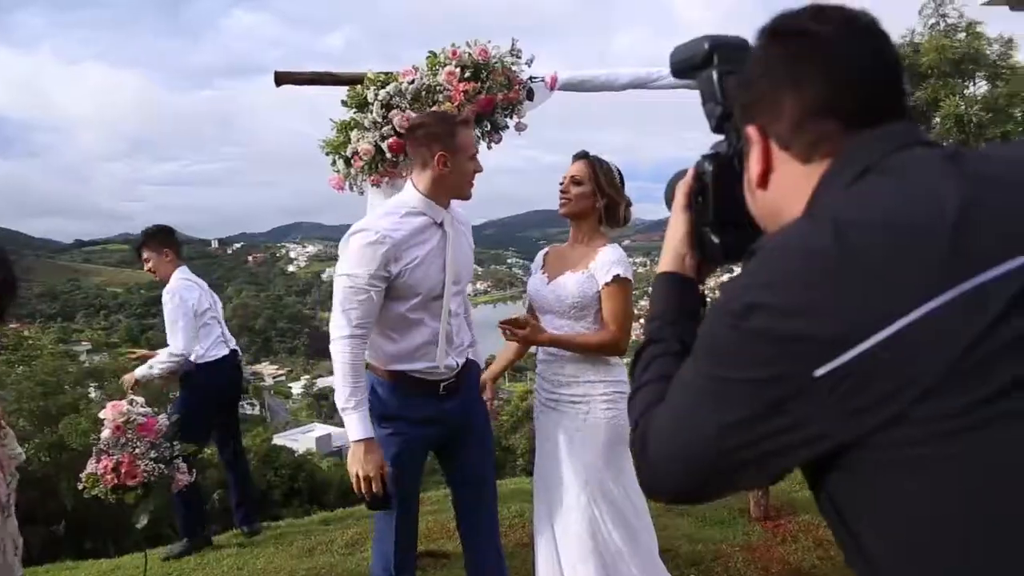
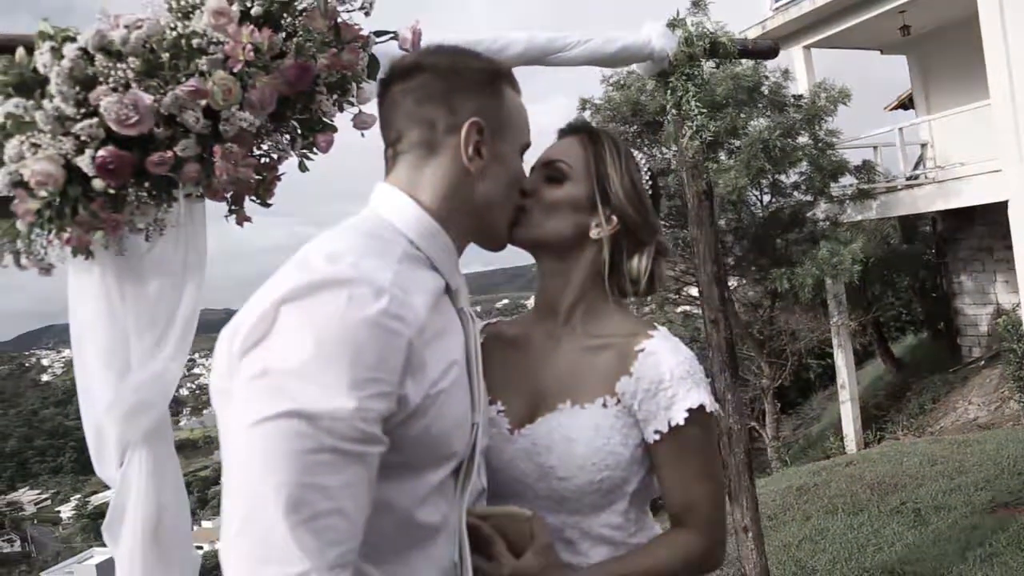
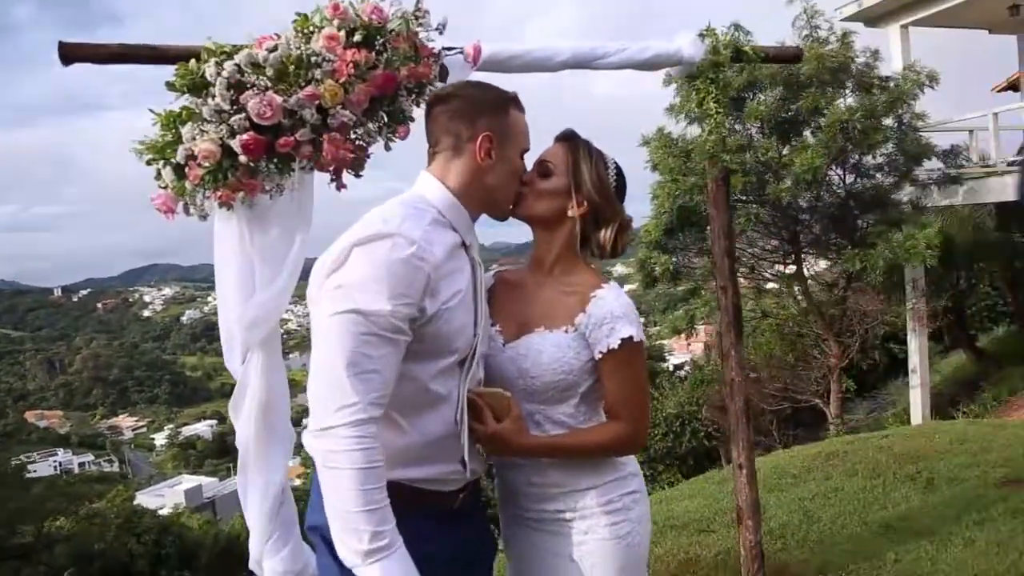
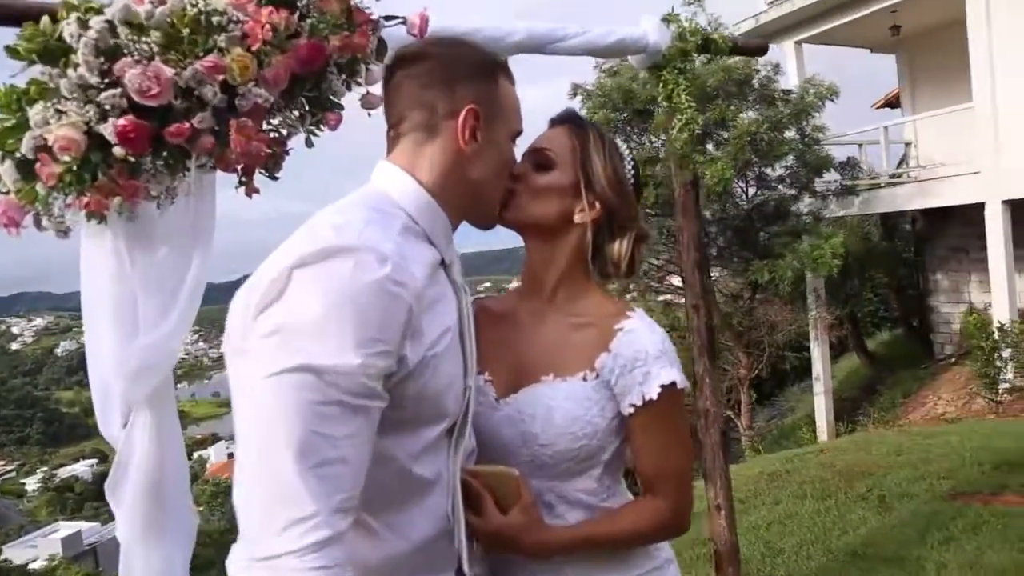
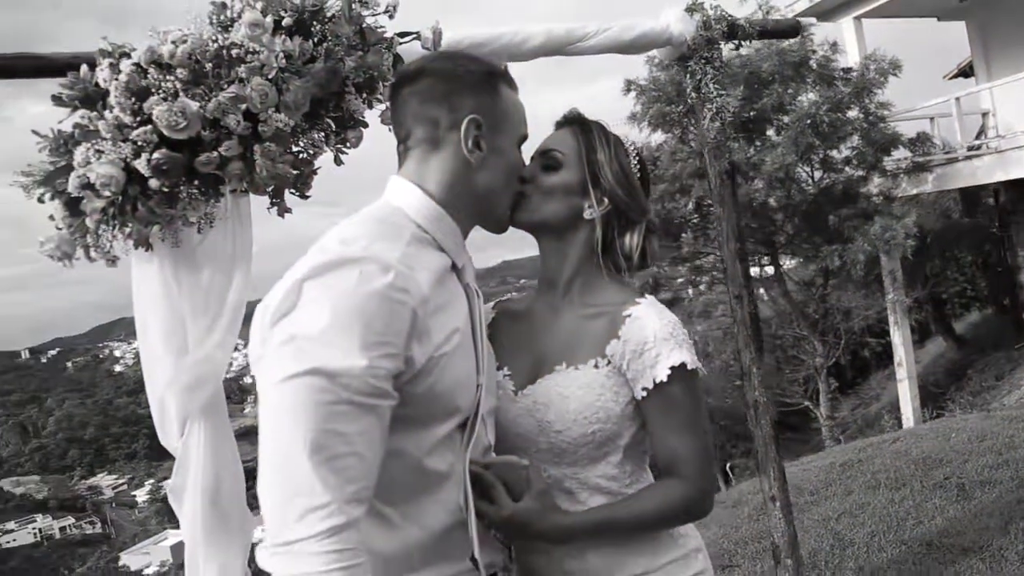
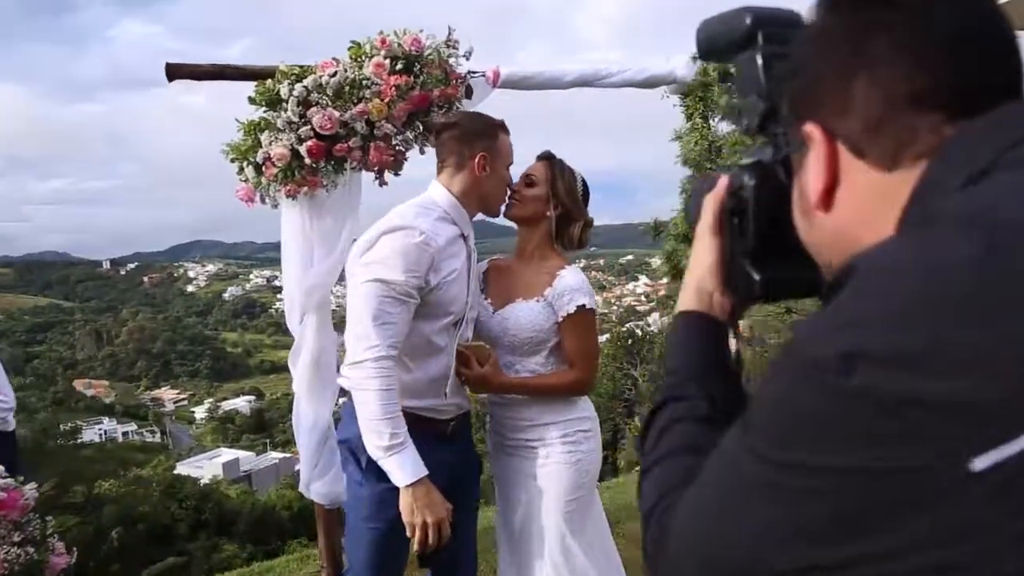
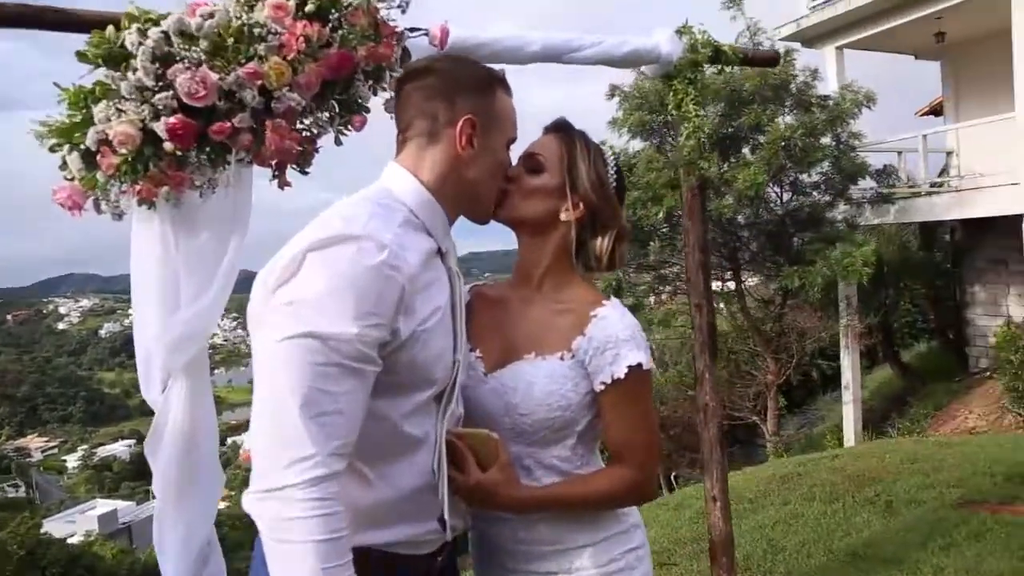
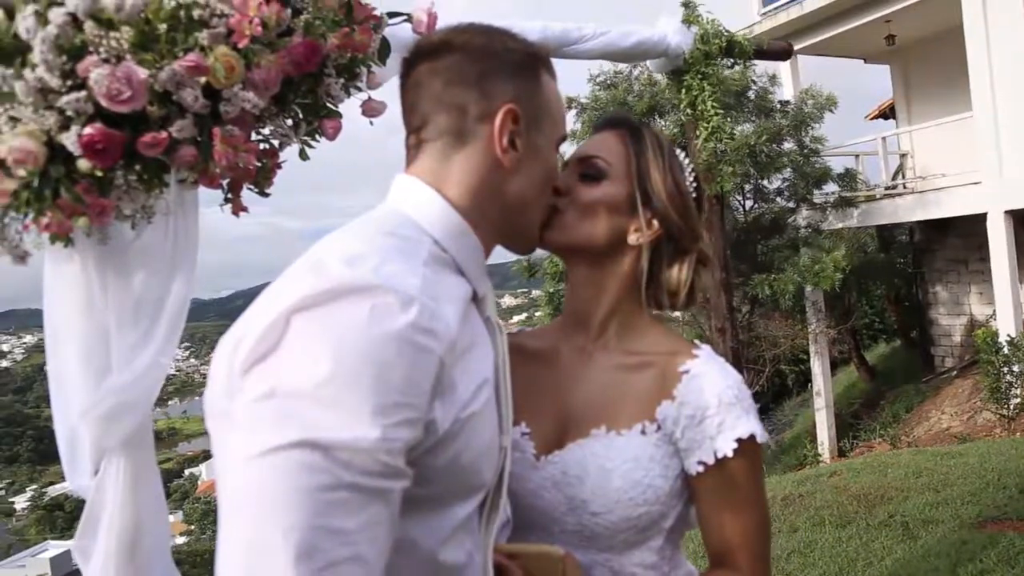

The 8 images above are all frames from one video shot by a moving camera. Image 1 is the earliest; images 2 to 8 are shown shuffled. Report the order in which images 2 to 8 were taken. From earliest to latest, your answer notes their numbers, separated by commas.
6, 3, 7, 4, 8, 2, 5
